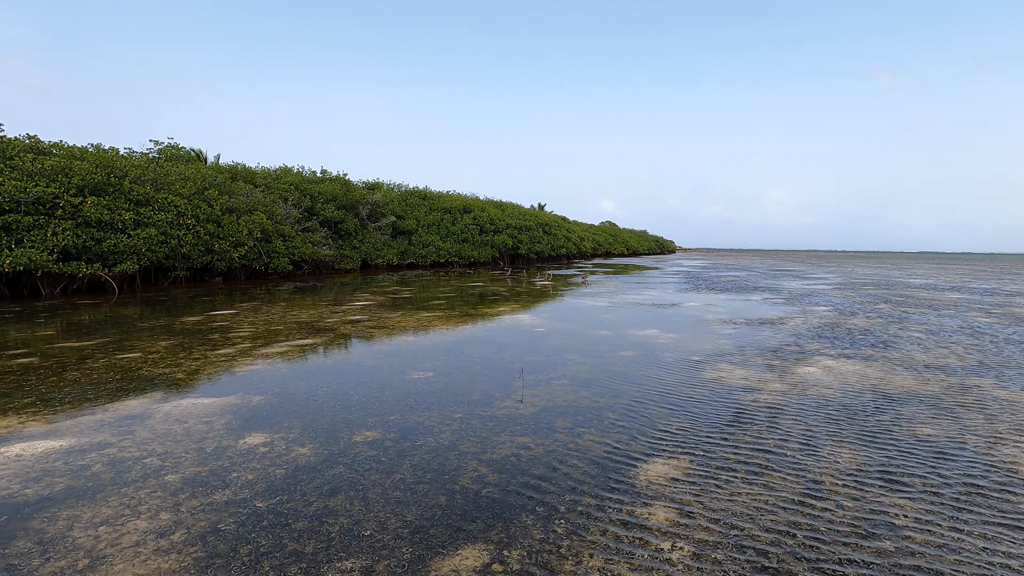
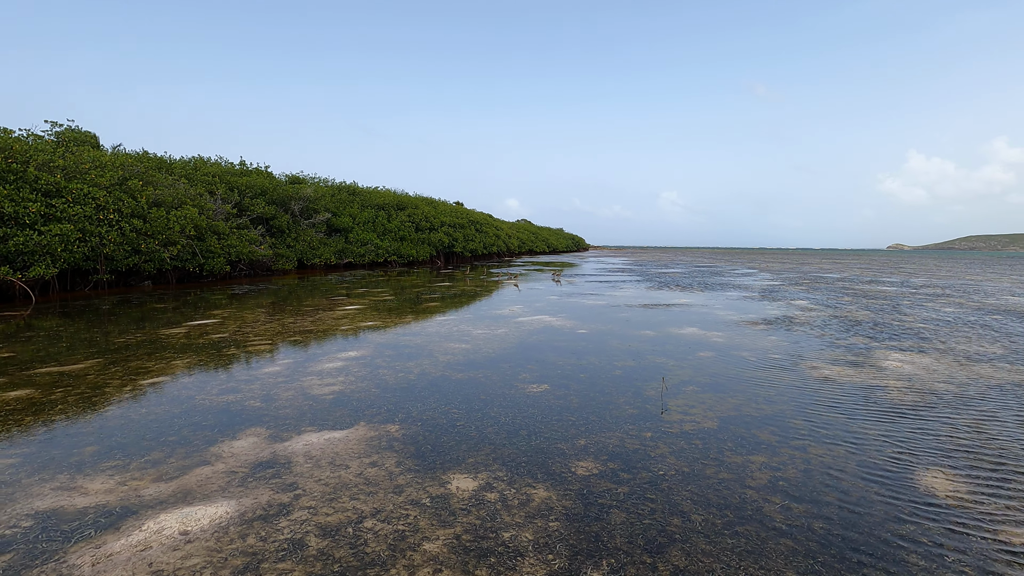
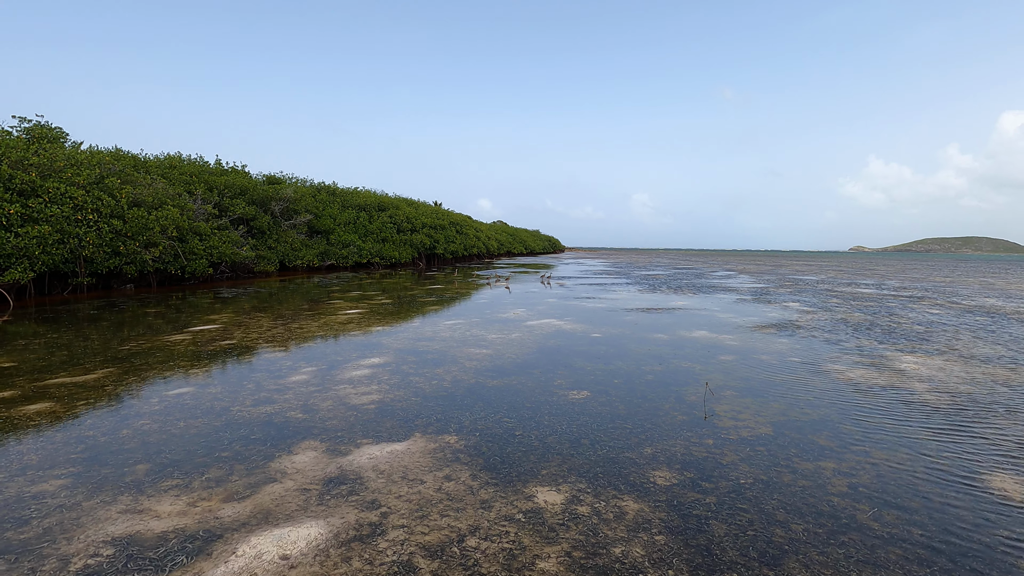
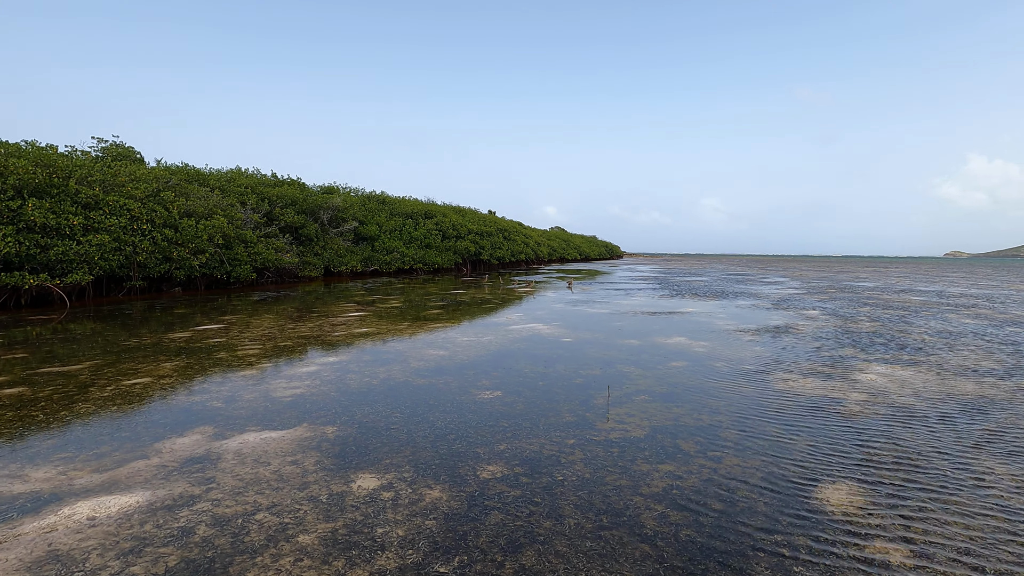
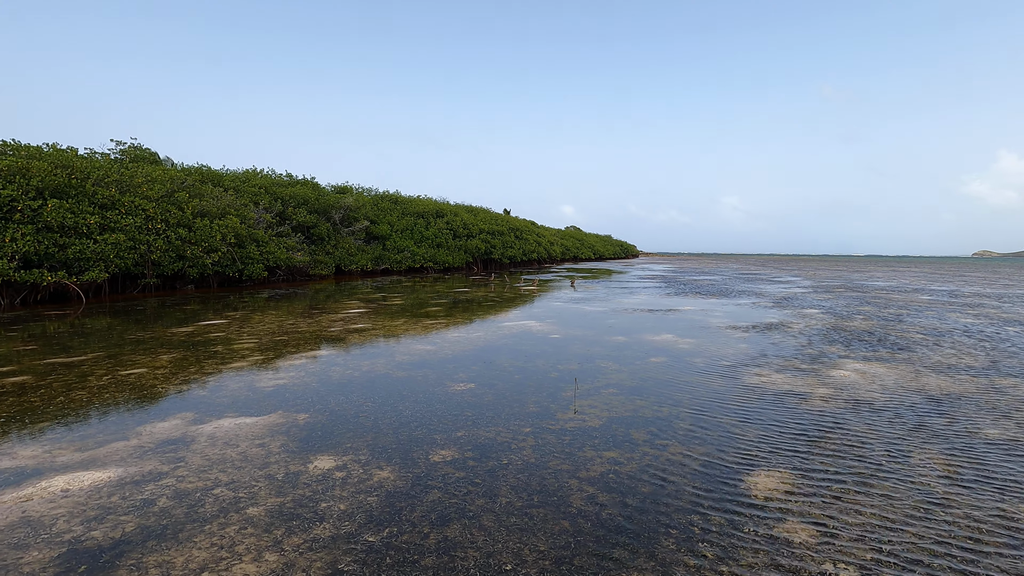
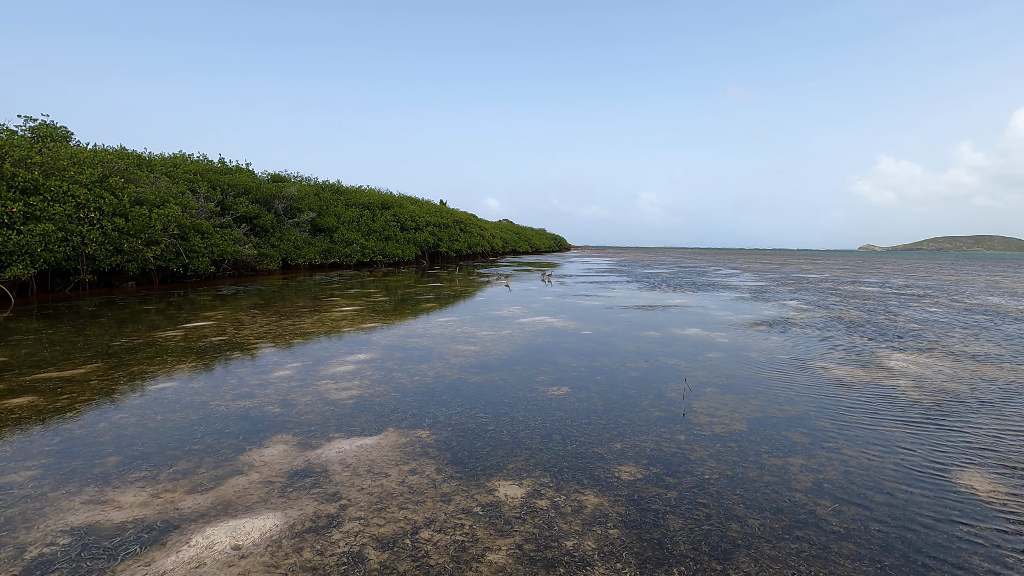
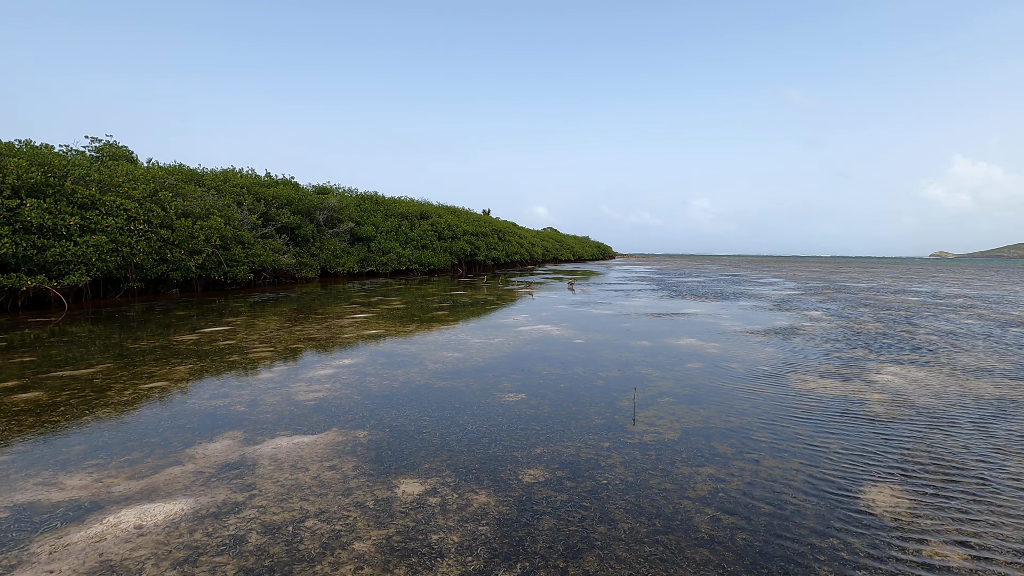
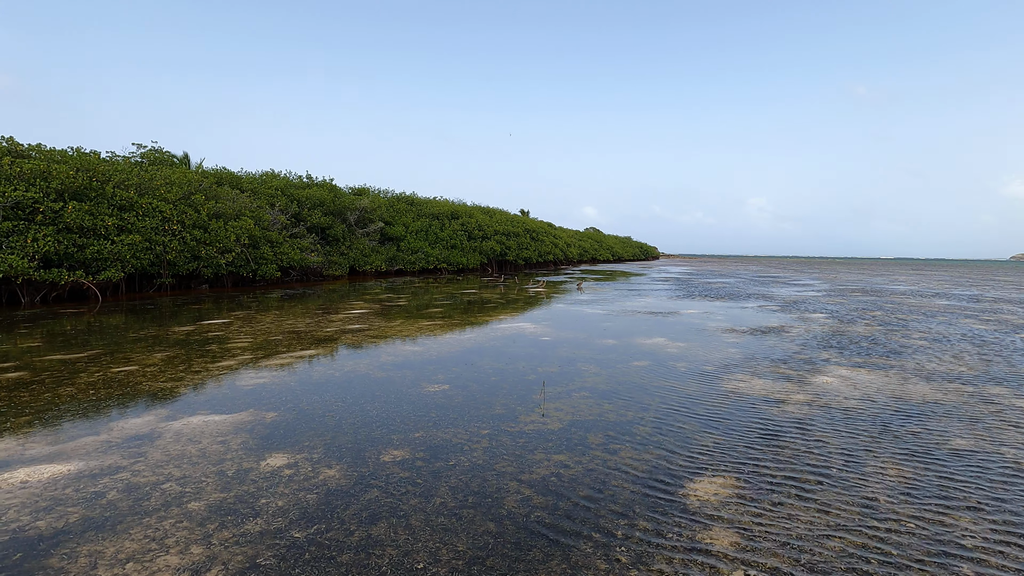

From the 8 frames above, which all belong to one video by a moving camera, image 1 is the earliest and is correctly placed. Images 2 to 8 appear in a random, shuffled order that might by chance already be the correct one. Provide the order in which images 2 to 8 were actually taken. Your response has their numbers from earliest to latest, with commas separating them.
8, 5, 4, 7, 2, 6, 3
